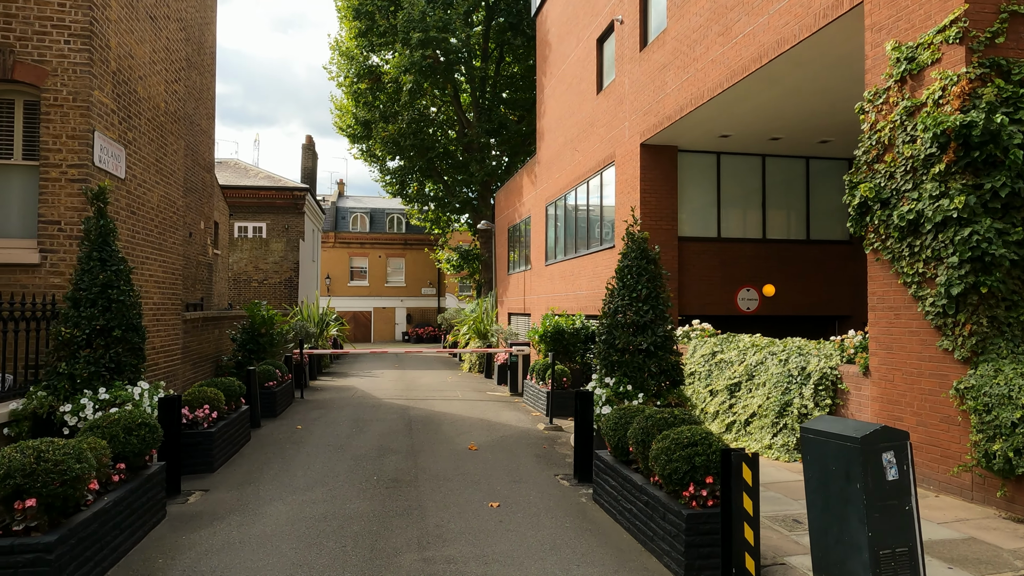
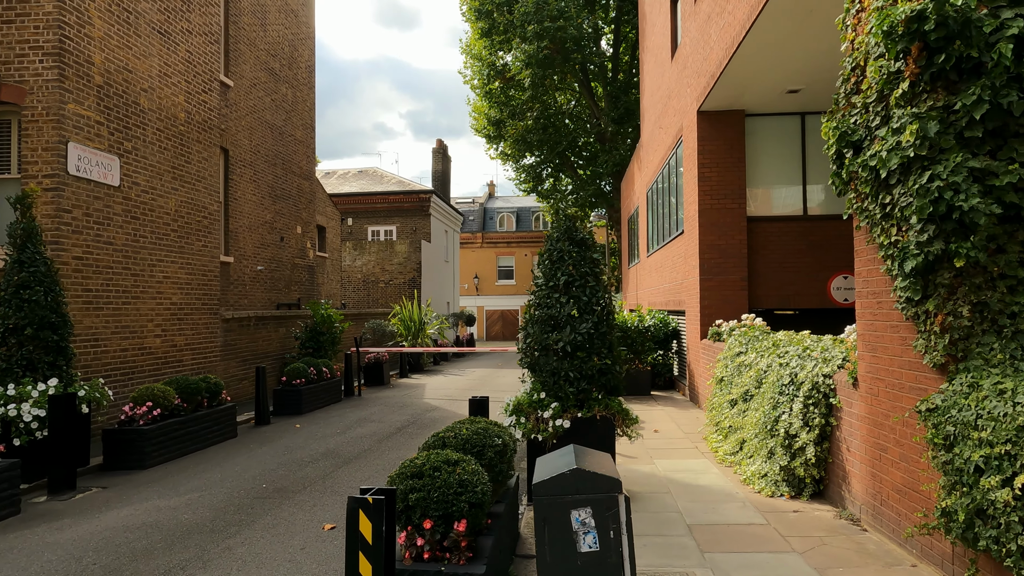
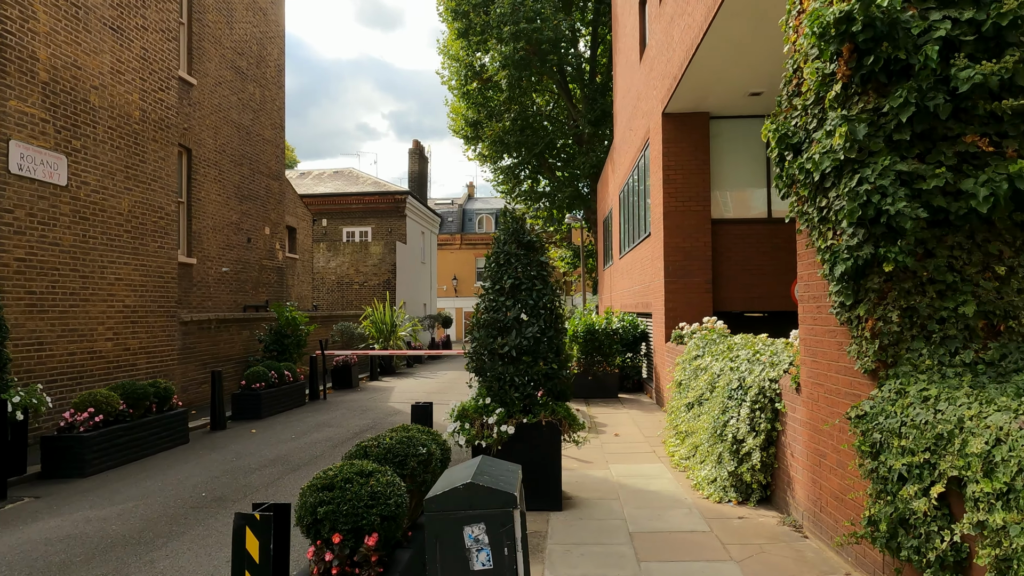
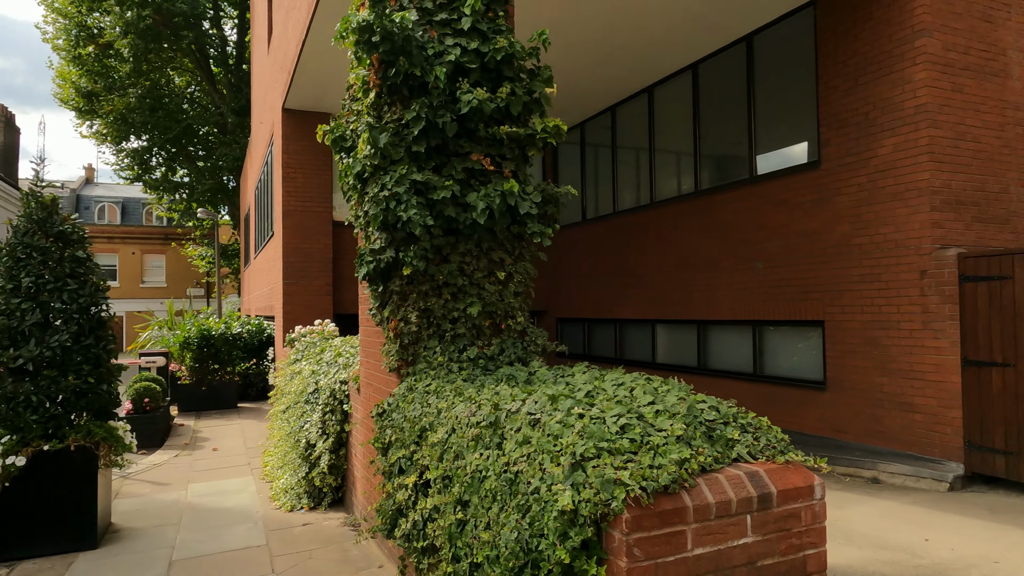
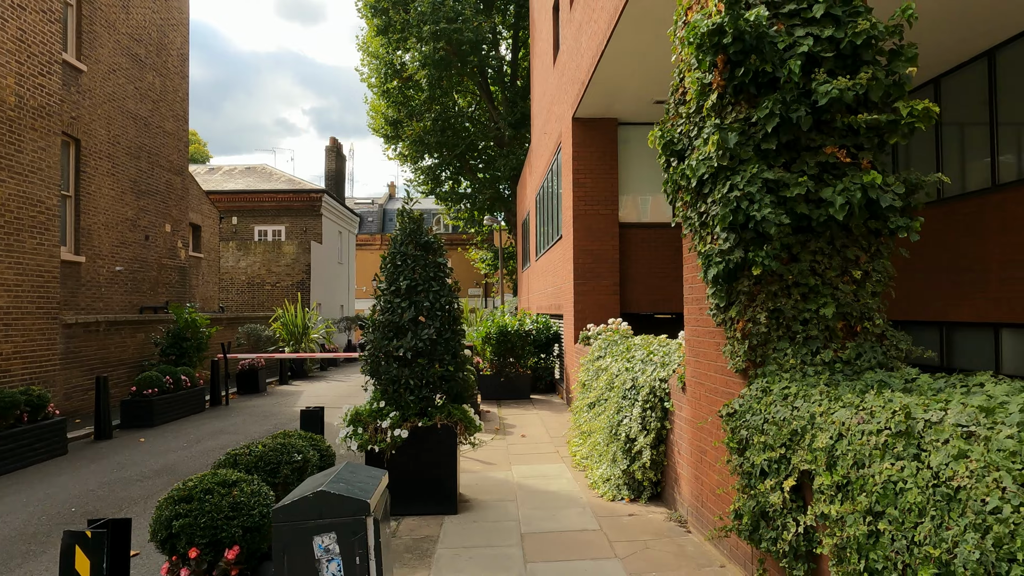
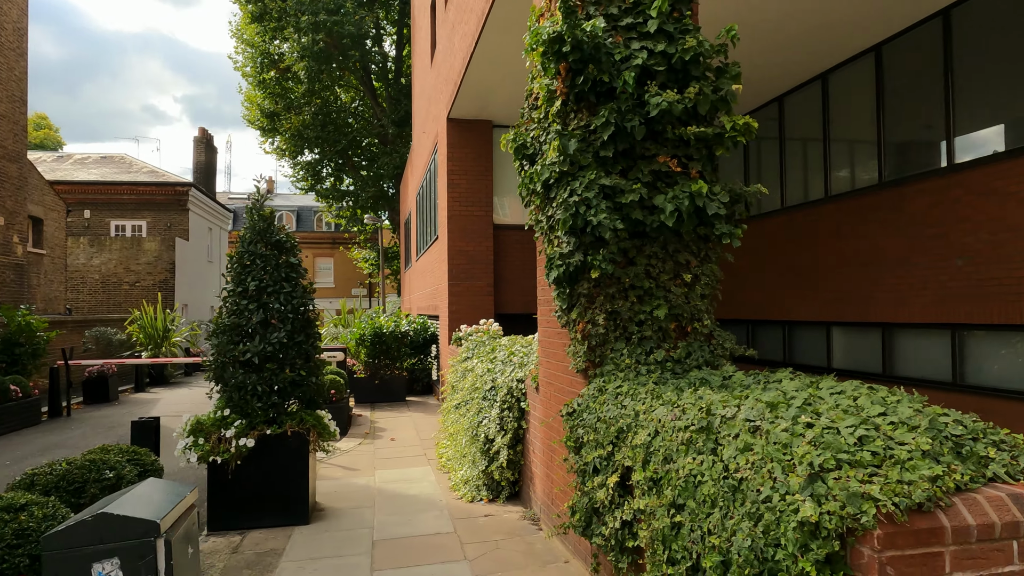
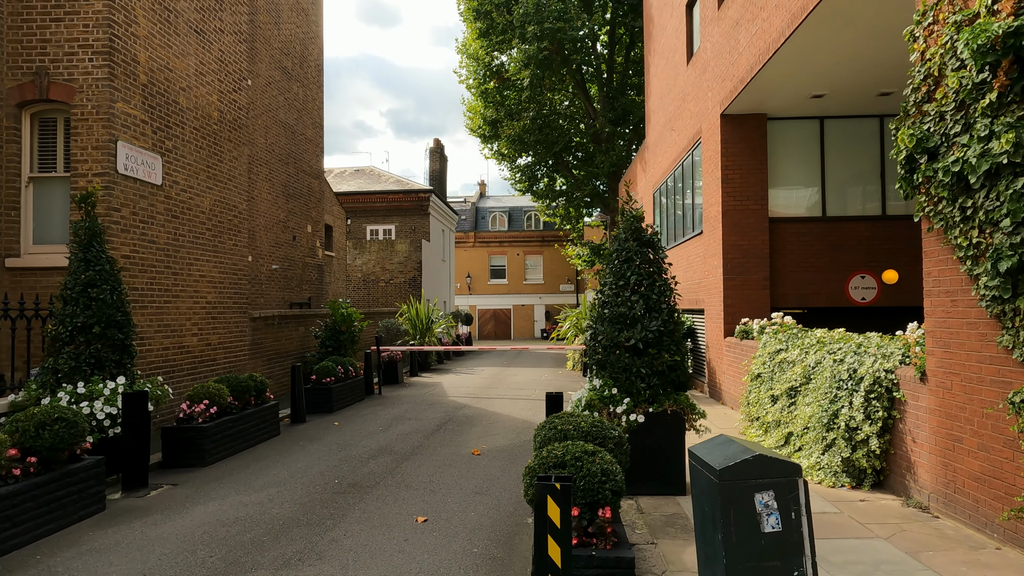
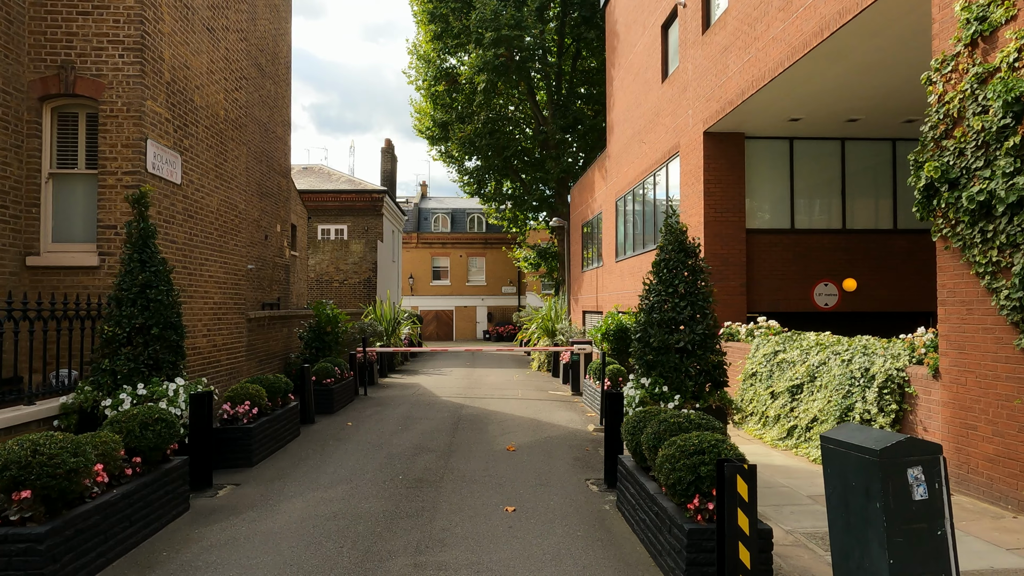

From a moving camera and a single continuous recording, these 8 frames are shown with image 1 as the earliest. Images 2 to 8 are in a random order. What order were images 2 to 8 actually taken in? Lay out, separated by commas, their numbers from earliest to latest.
8, 7, 2, 3, 5, 6, 4
